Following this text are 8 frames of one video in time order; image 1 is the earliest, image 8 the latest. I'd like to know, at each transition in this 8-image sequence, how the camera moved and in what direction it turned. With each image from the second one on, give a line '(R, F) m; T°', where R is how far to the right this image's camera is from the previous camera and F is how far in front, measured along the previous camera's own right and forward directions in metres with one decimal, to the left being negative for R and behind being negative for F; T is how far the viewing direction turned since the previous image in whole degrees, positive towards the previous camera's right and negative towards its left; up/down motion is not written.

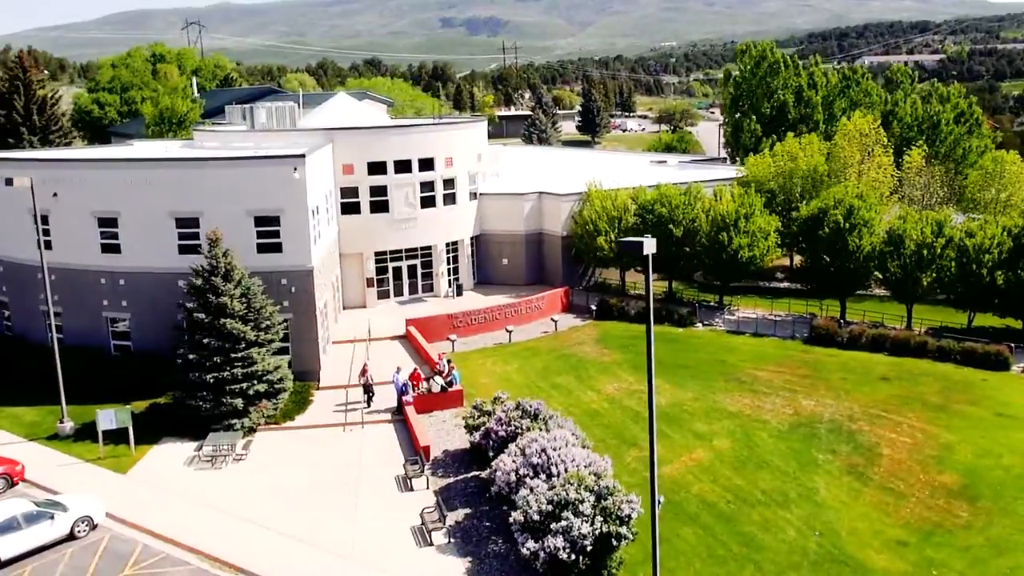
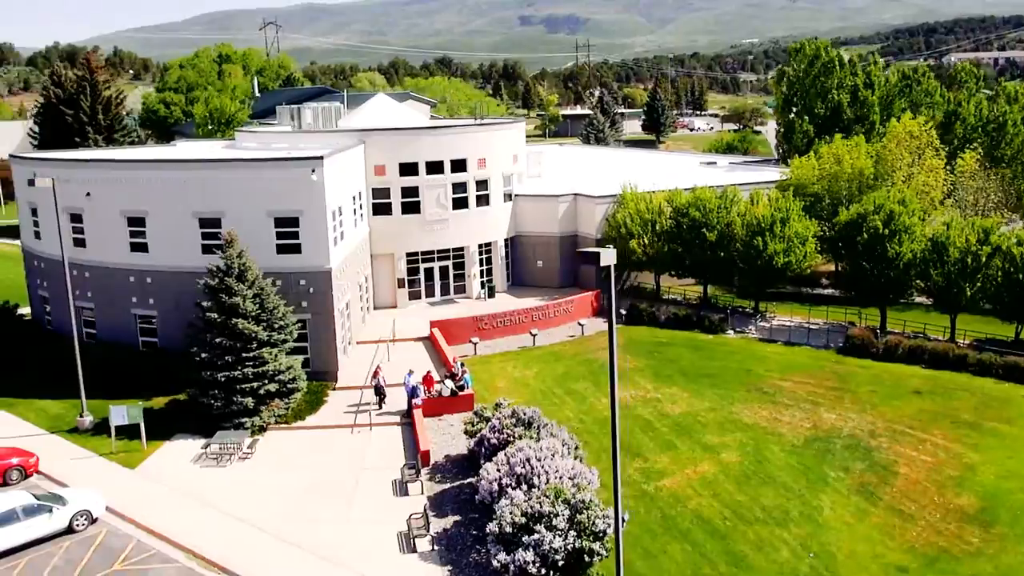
(+1.9, +0.4) m; -4°
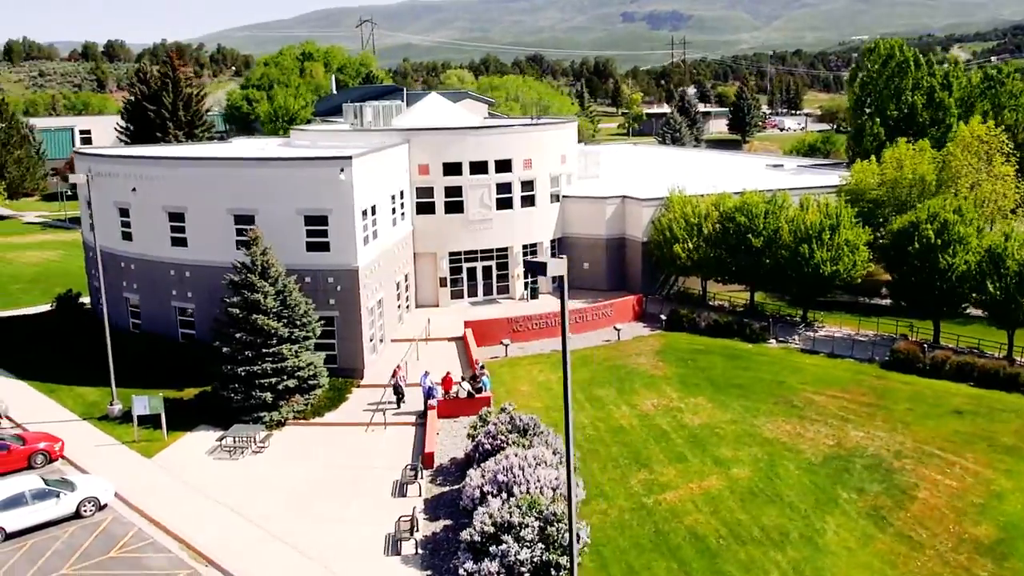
(+2.2, +0.4) m; -6°
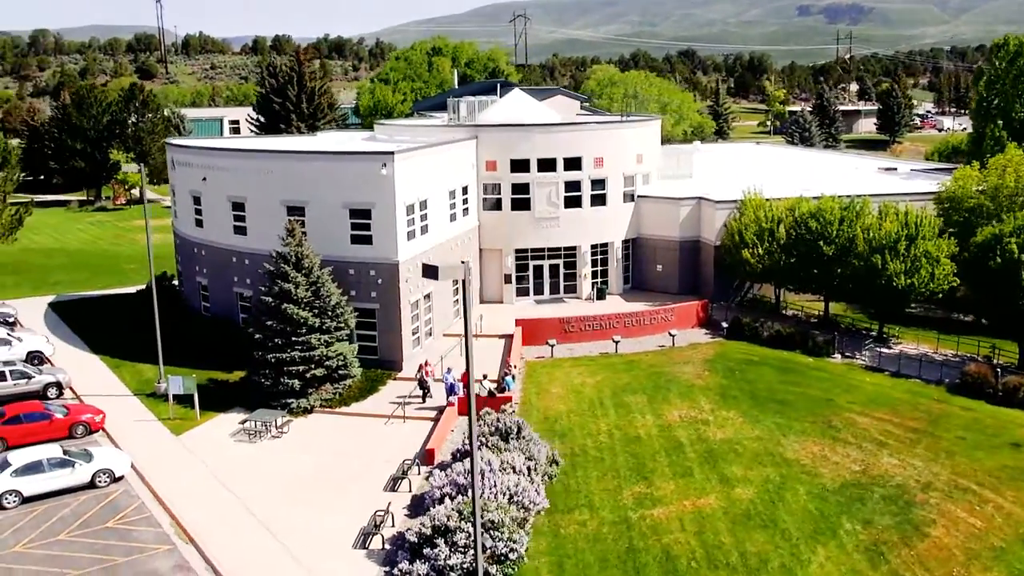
(+3.9, +0.6) m; -9°
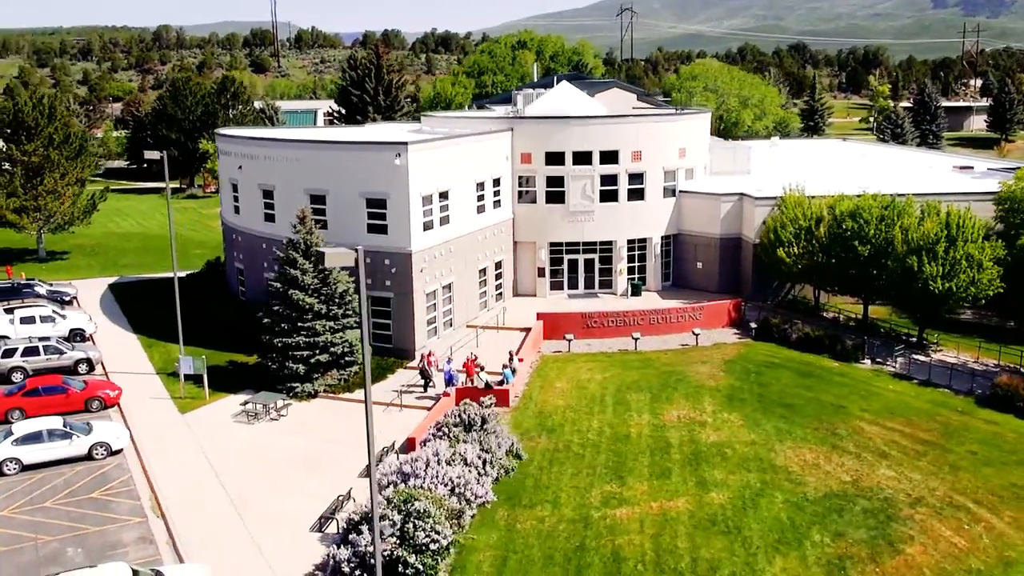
(+3.3, +0.4) m; -7°
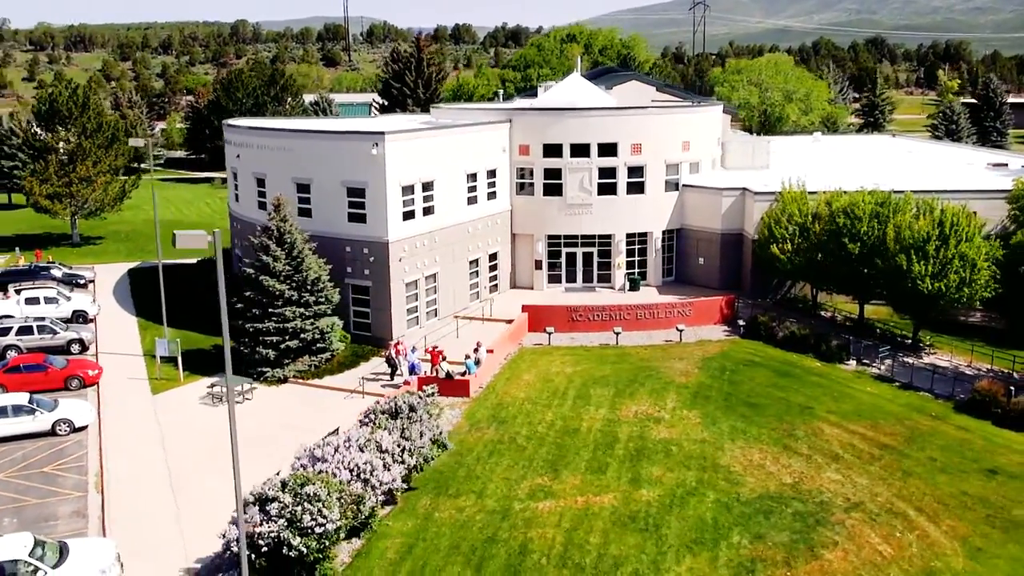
(+3.4, +0.2) m; -5°
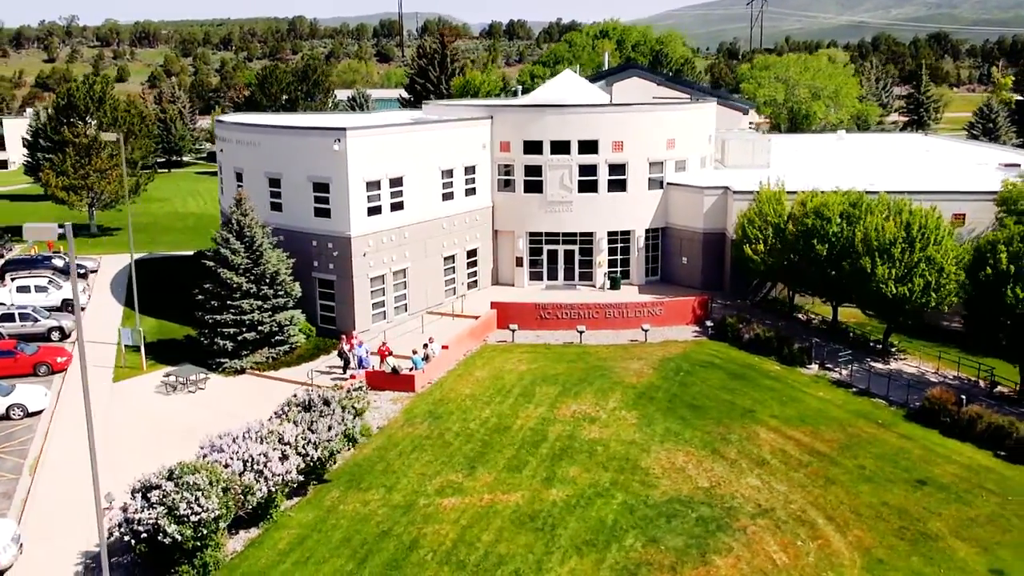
(+3.5, +0.1) m; -4°
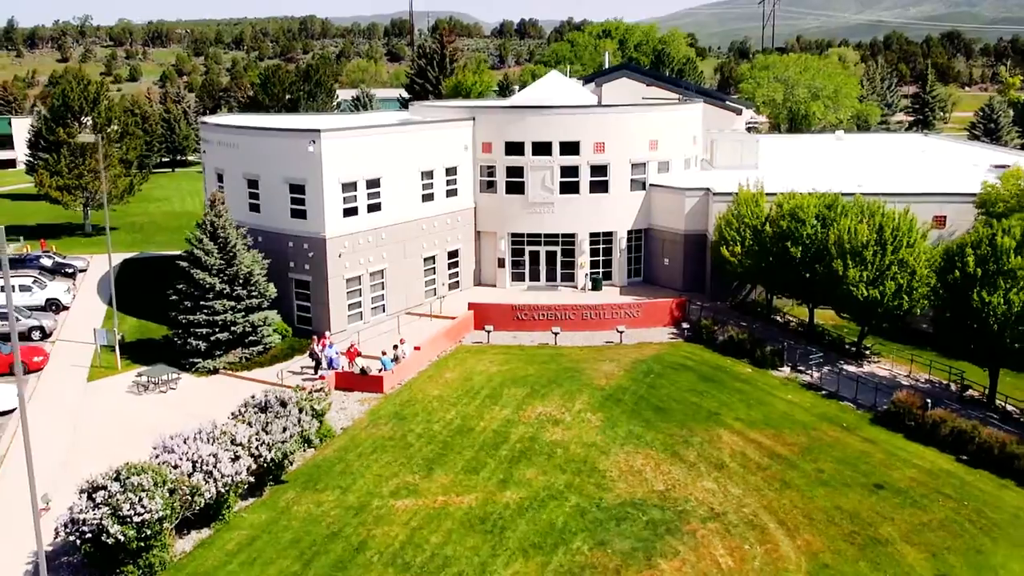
(+1.4, 0.0) m; -1°
